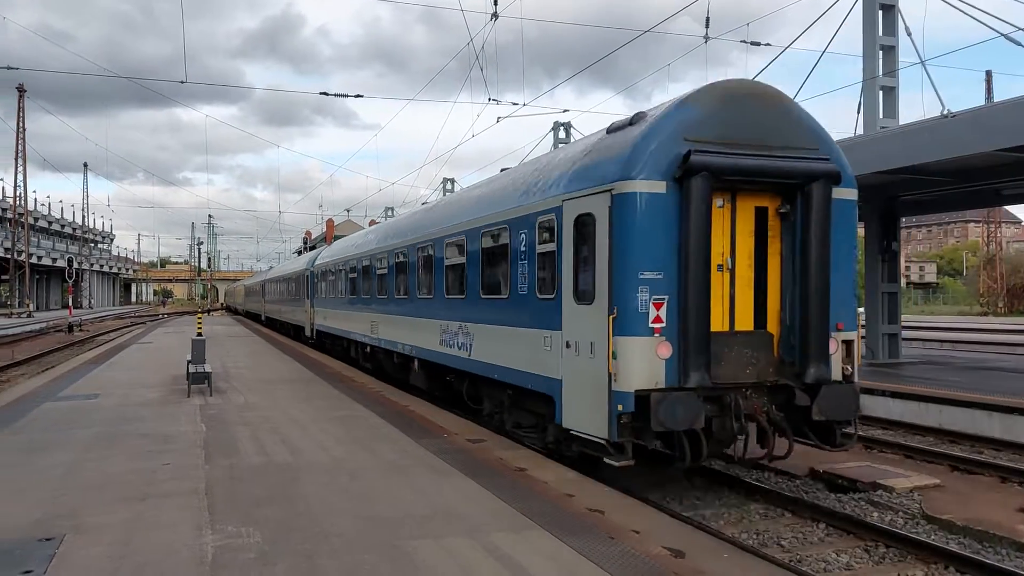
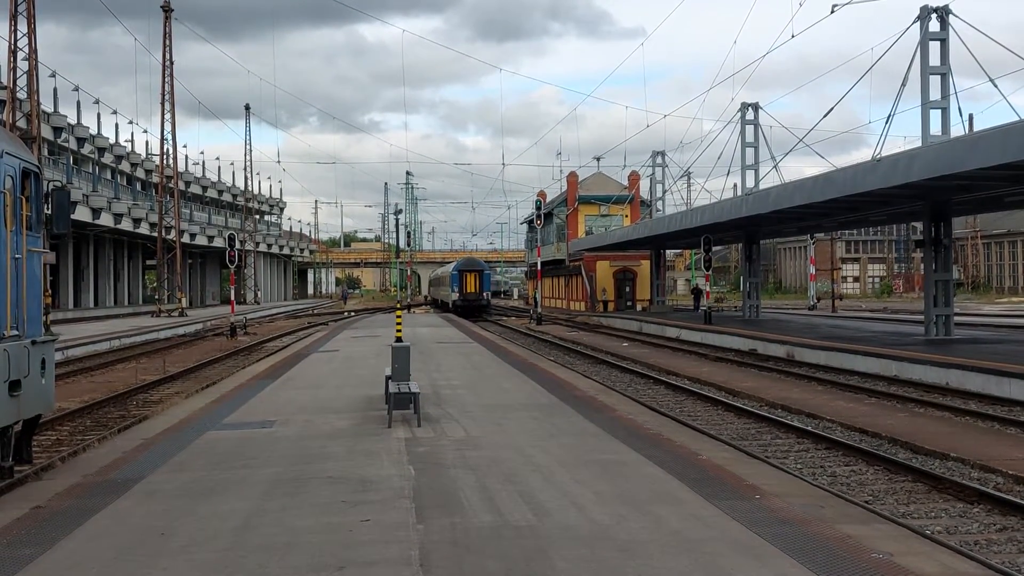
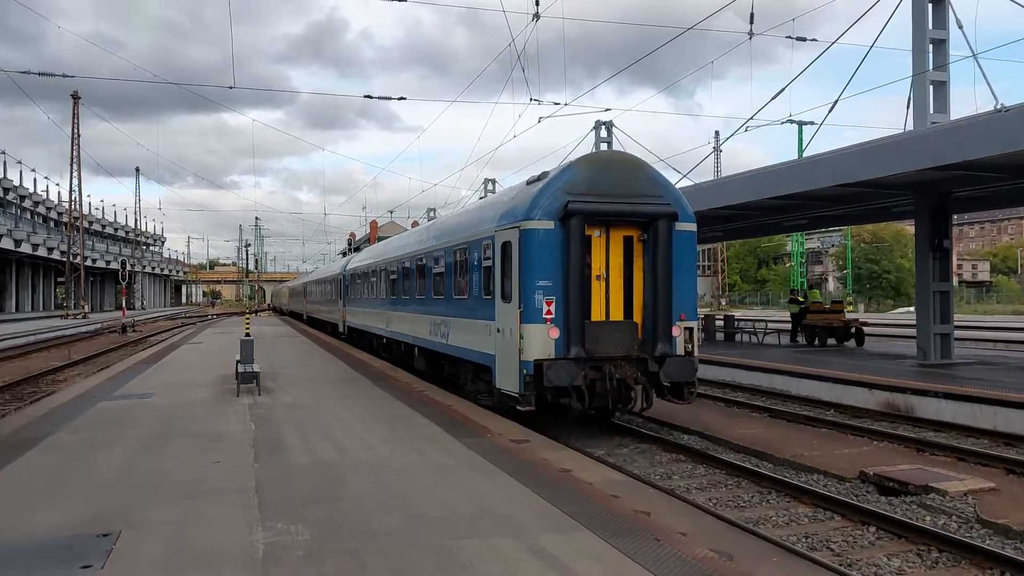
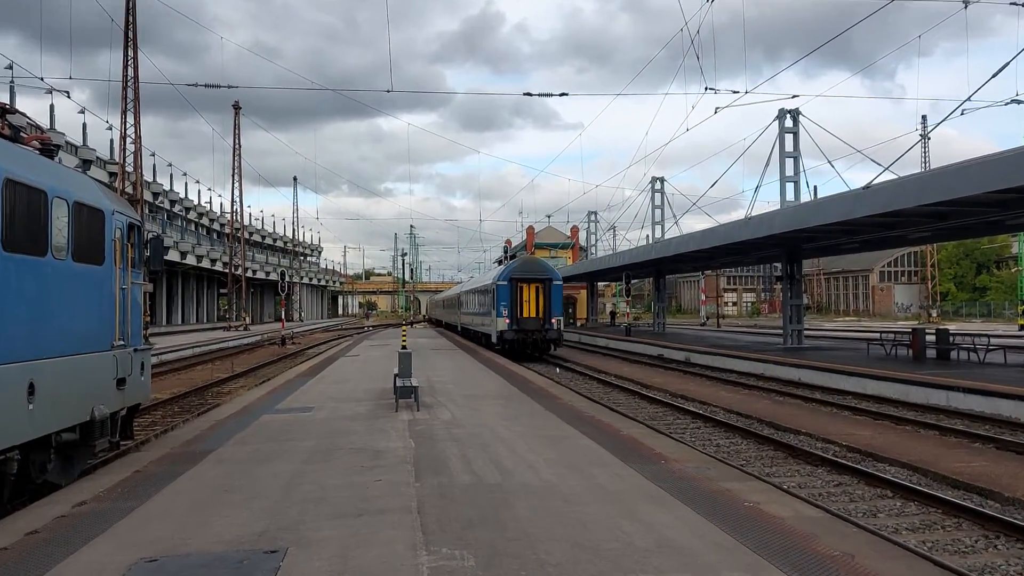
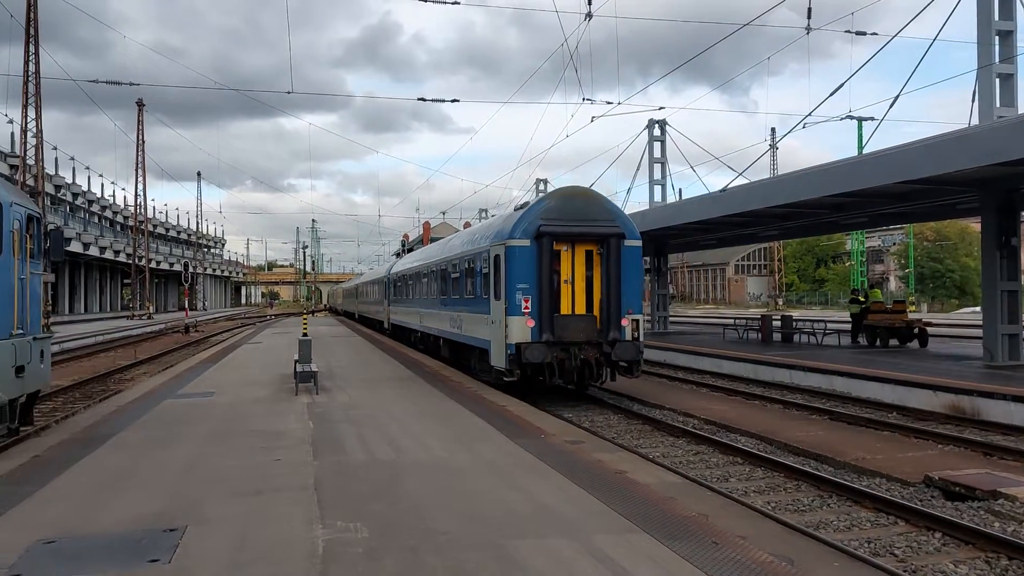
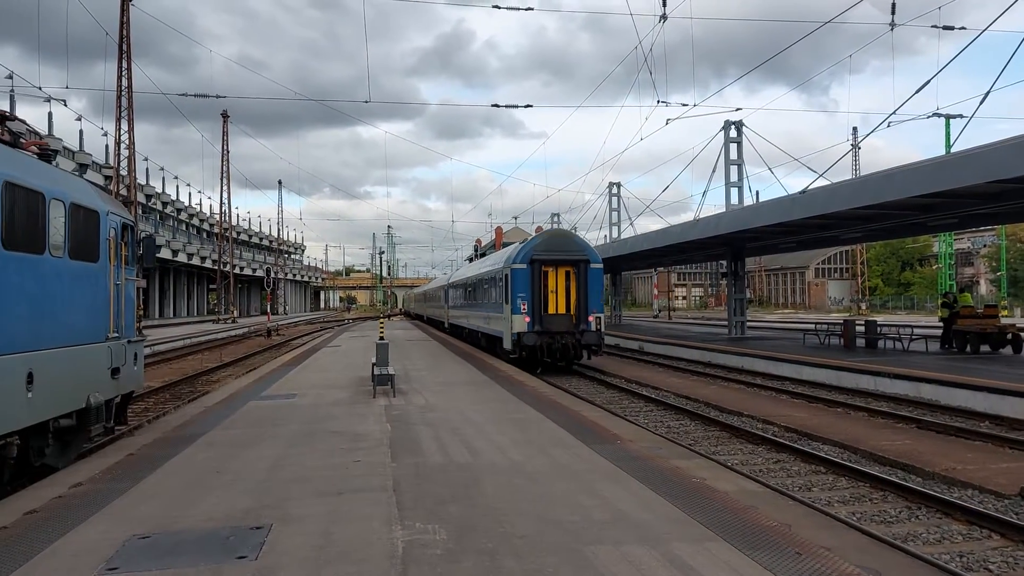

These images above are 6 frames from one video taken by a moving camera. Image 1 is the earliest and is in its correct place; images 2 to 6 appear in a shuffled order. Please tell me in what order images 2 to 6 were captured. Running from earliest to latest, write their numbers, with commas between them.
3, 5, 6, 4, 2
